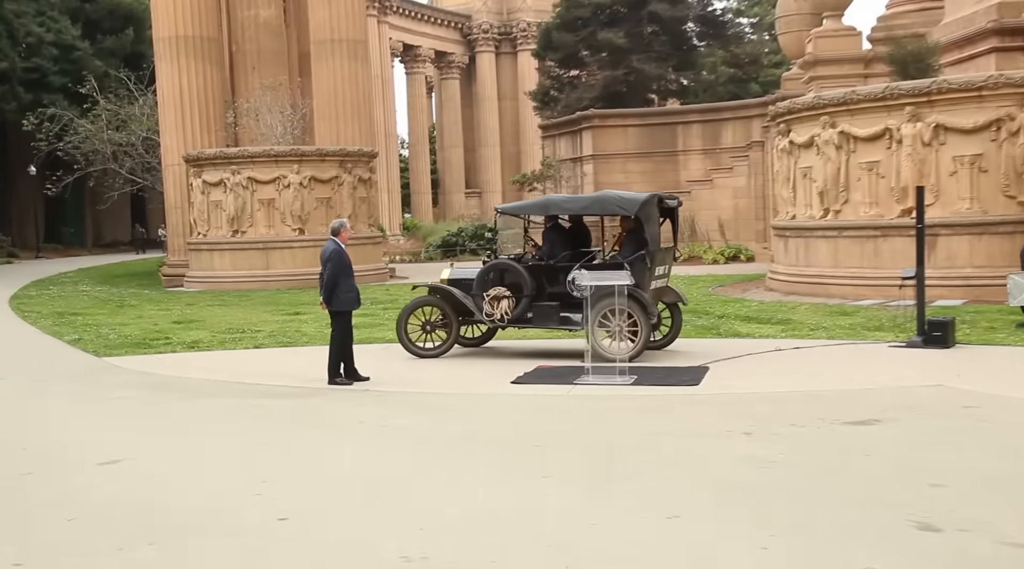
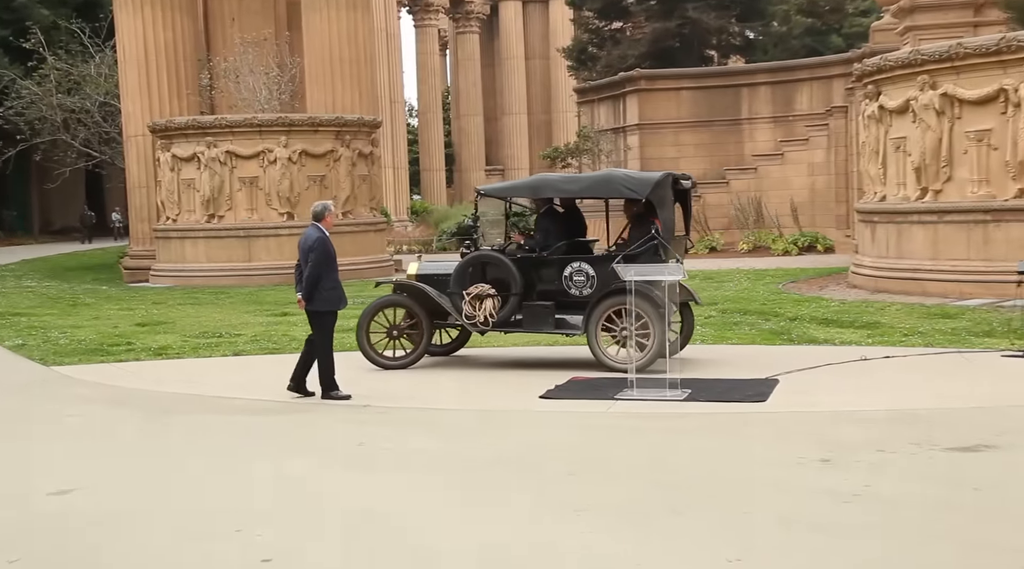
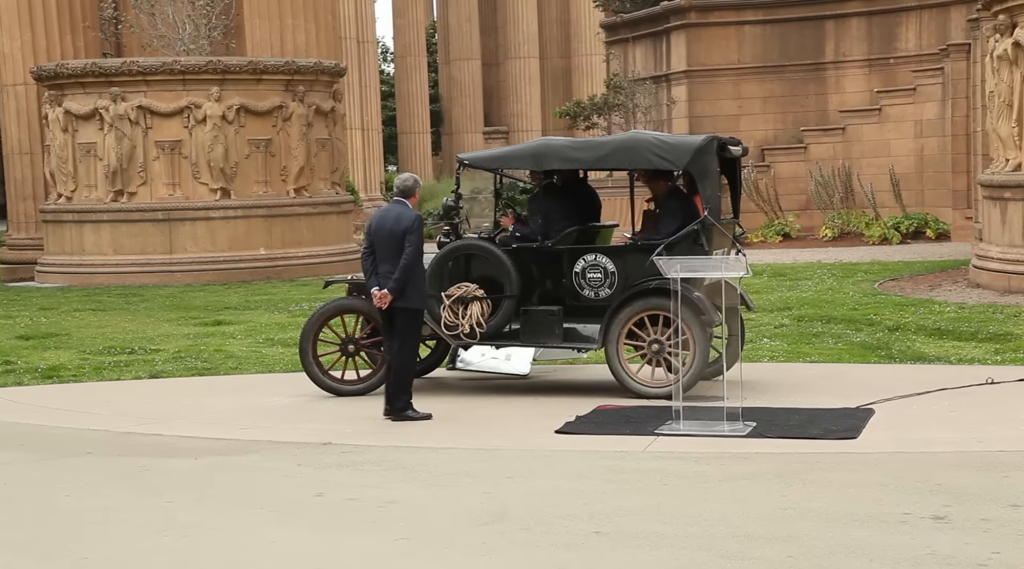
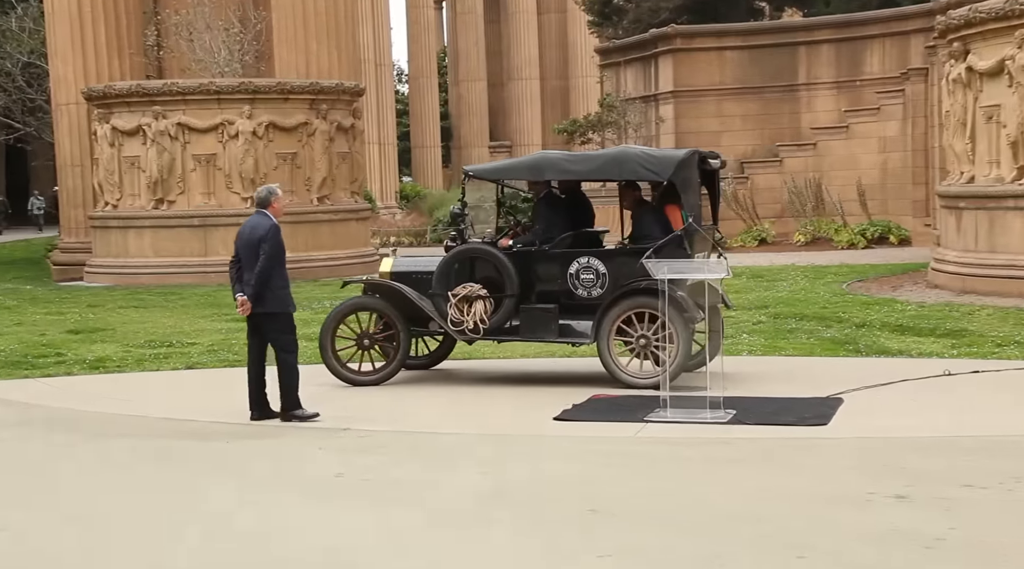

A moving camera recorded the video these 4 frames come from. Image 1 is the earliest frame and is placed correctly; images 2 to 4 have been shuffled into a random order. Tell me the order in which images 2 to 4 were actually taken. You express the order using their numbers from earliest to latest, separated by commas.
2, 4, 3
